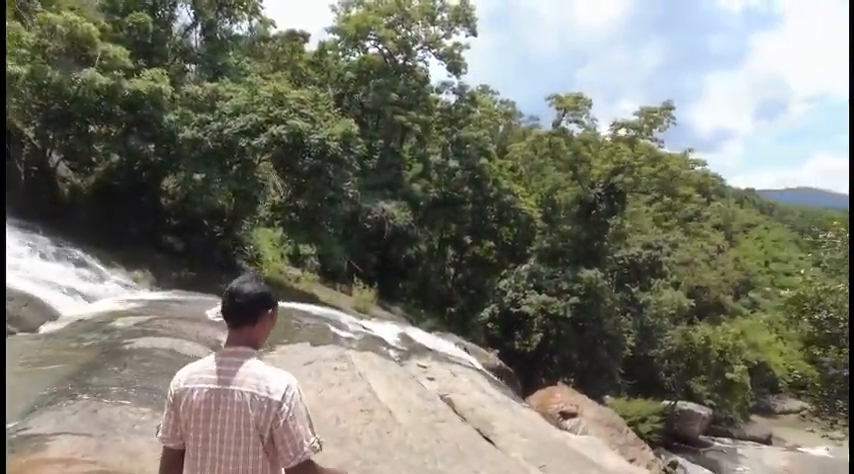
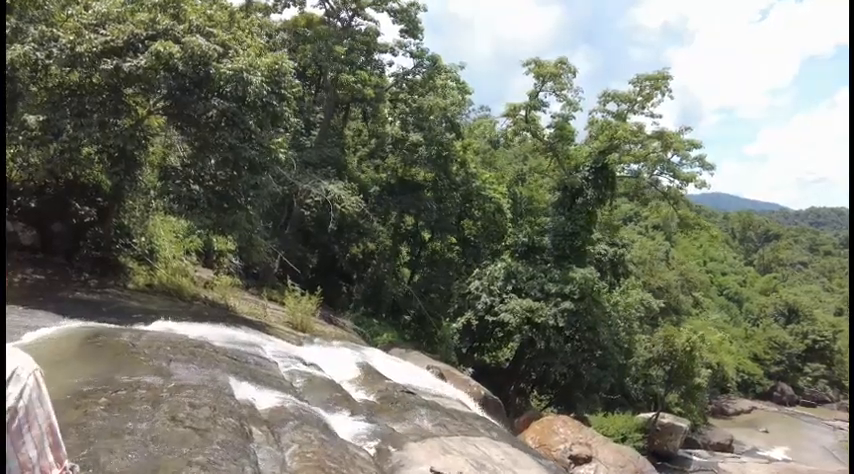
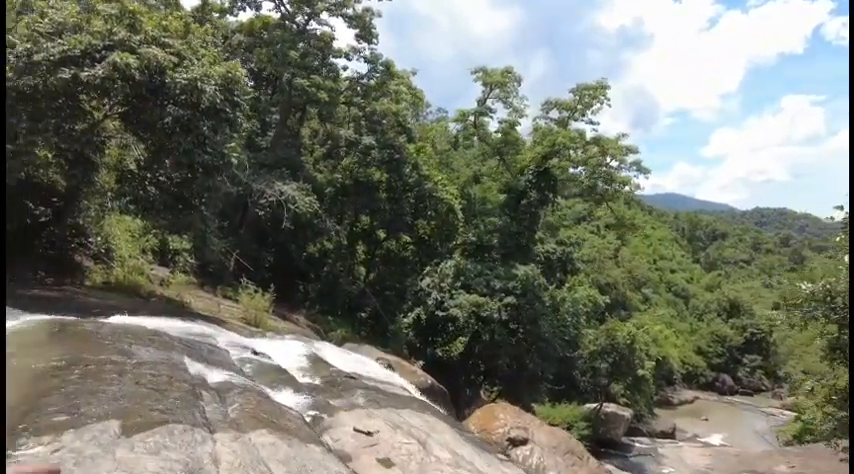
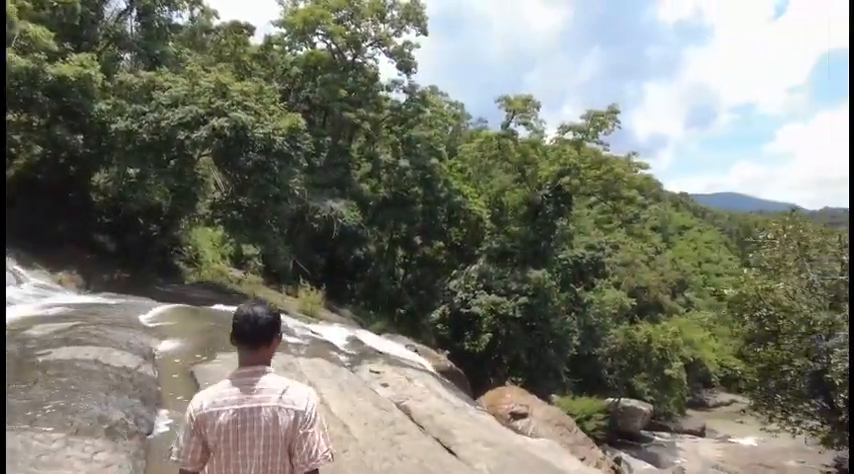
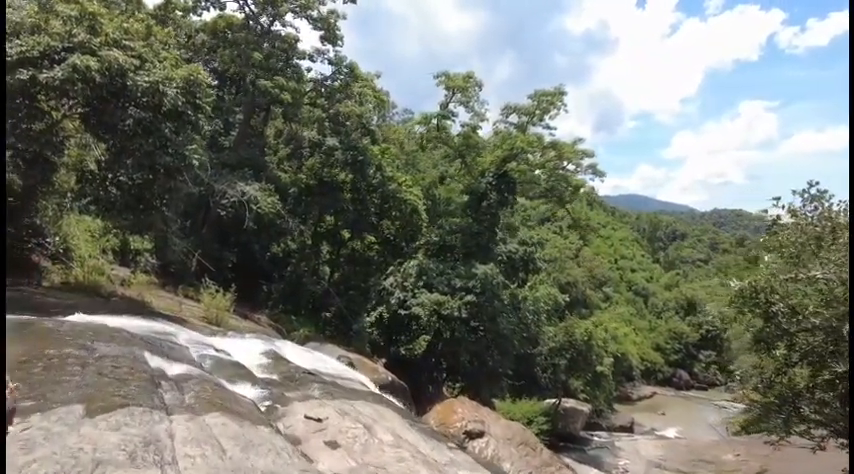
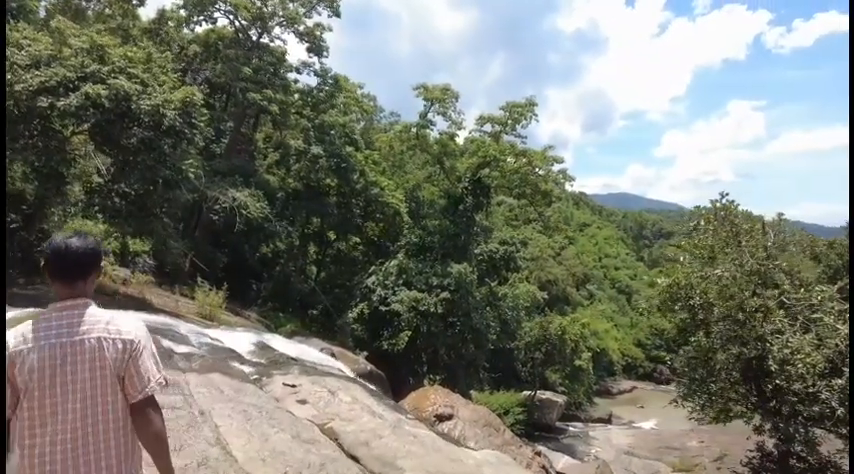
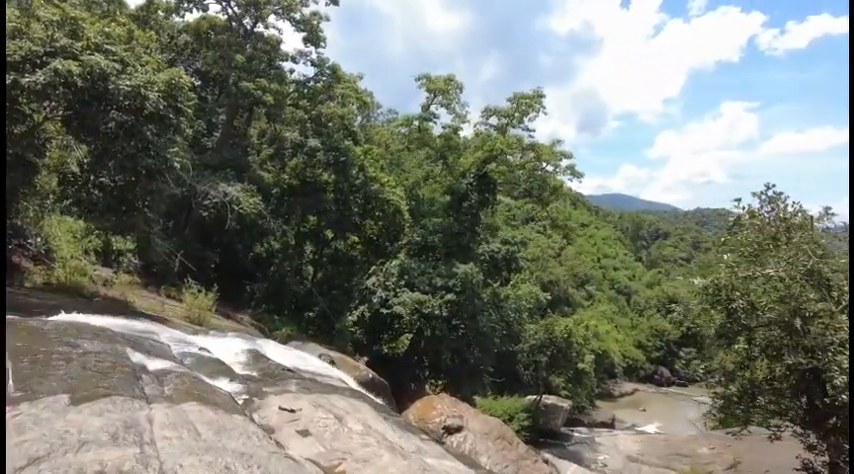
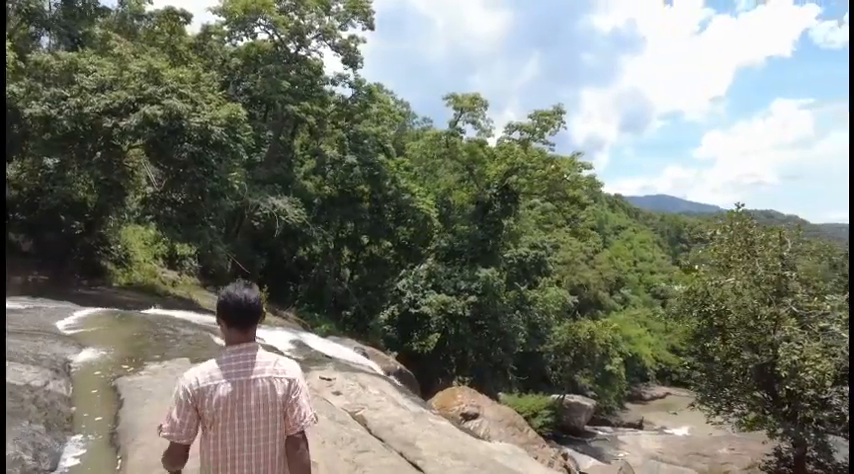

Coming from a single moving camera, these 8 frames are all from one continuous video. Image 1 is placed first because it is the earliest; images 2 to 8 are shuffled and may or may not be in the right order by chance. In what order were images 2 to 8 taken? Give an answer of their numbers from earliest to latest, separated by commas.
4, 8, 6, 7, 5, 3, 2
